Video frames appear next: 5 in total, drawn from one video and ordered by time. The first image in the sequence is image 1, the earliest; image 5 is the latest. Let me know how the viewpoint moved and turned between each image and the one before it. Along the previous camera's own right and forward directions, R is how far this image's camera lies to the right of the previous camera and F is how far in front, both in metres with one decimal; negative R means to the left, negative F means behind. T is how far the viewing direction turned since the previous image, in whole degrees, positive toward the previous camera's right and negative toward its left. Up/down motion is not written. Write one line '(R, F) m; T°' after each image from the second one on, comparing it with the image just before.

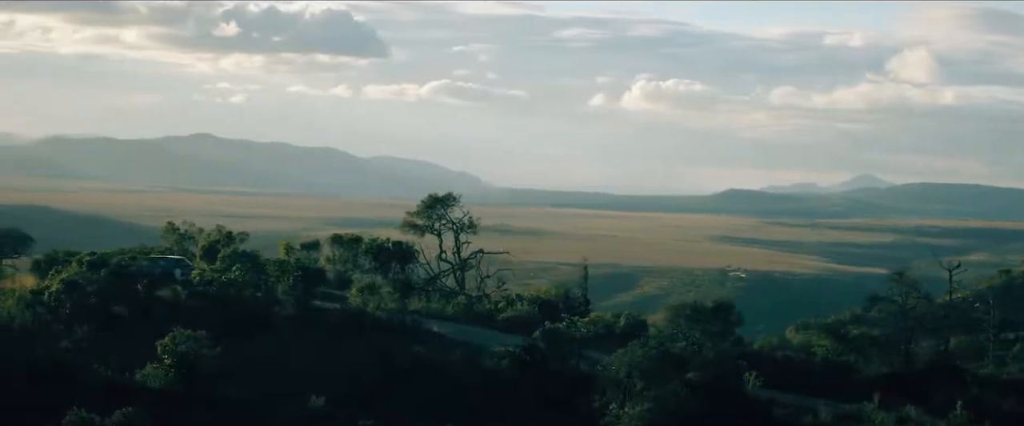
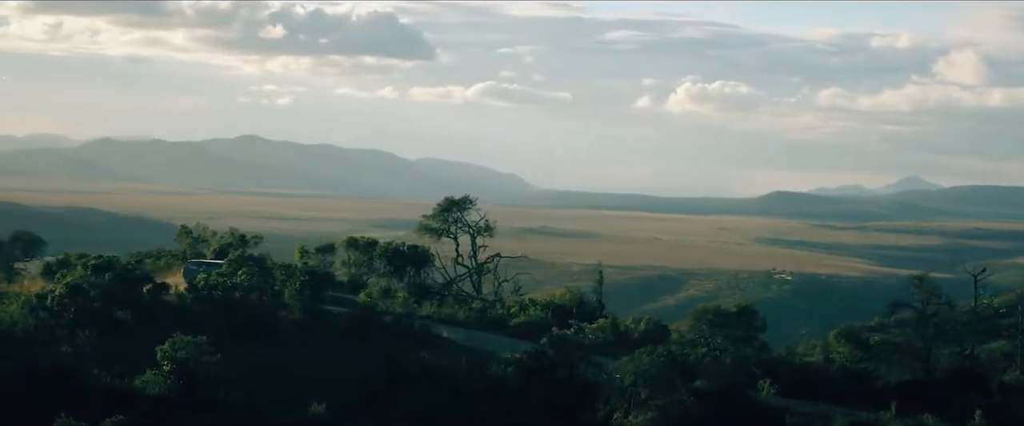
(+0.5, +0.7) m; -1°
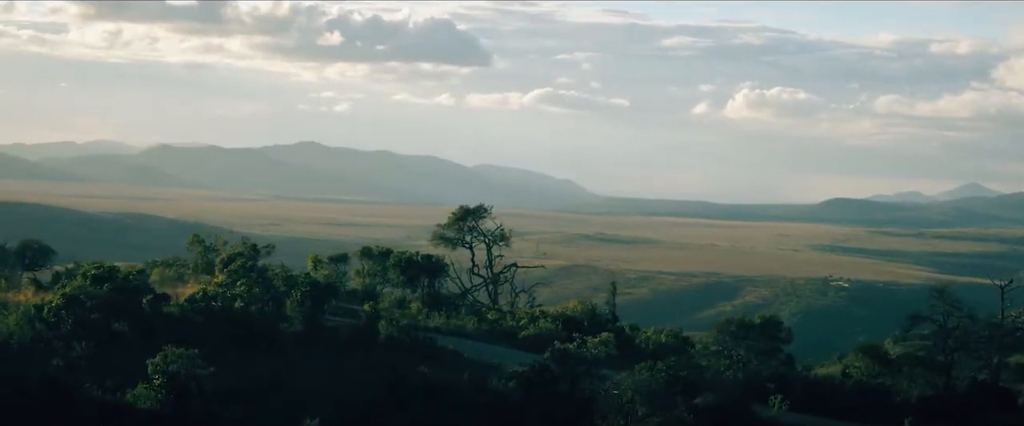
(+0.8, +0.9) m; -2°
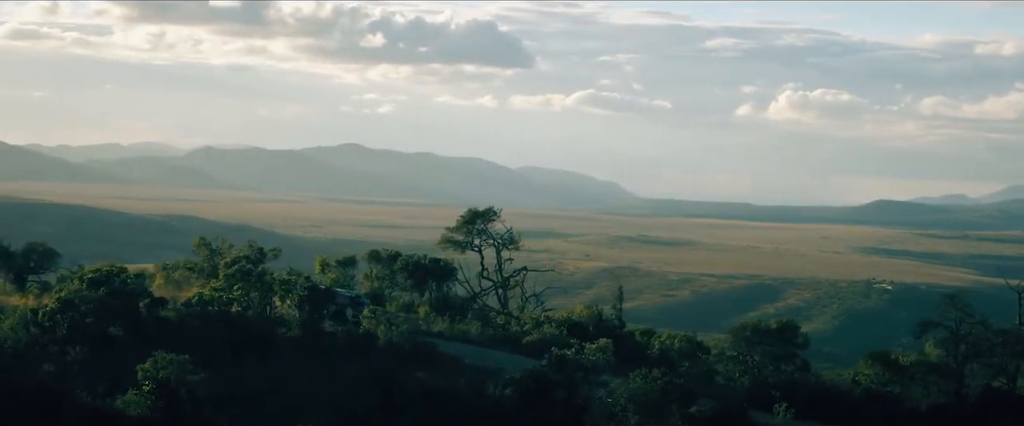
(+0.6, +0.6) m; -1°
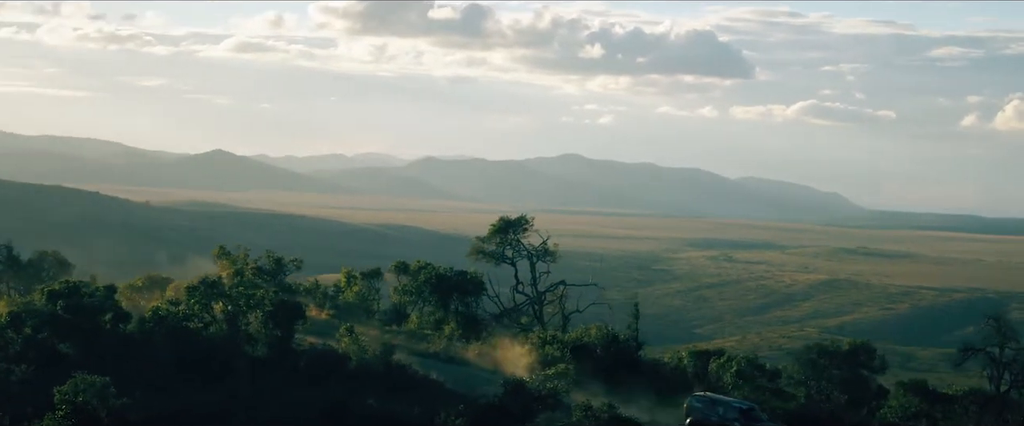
(+3.1, +3.3) m; -6°
